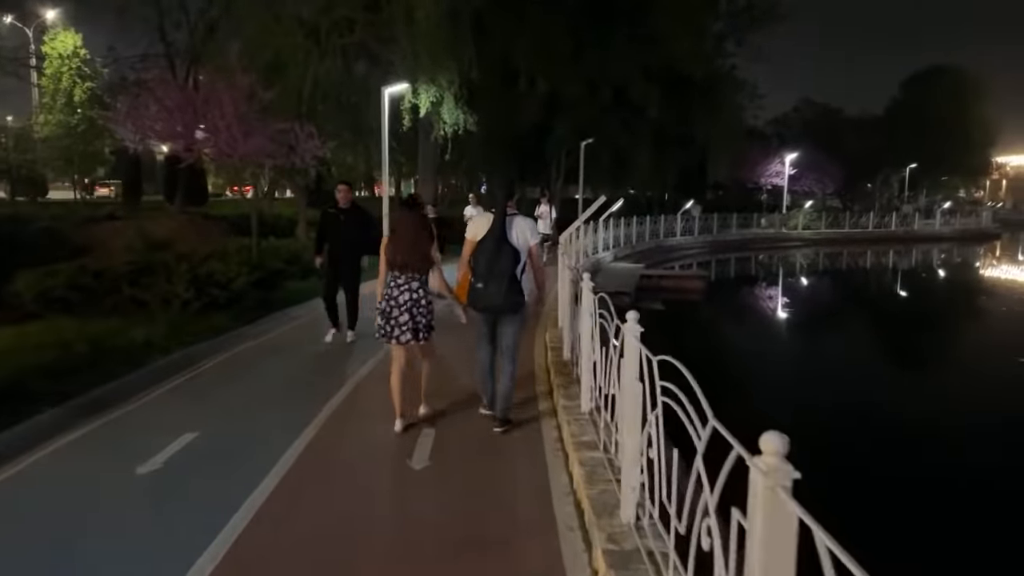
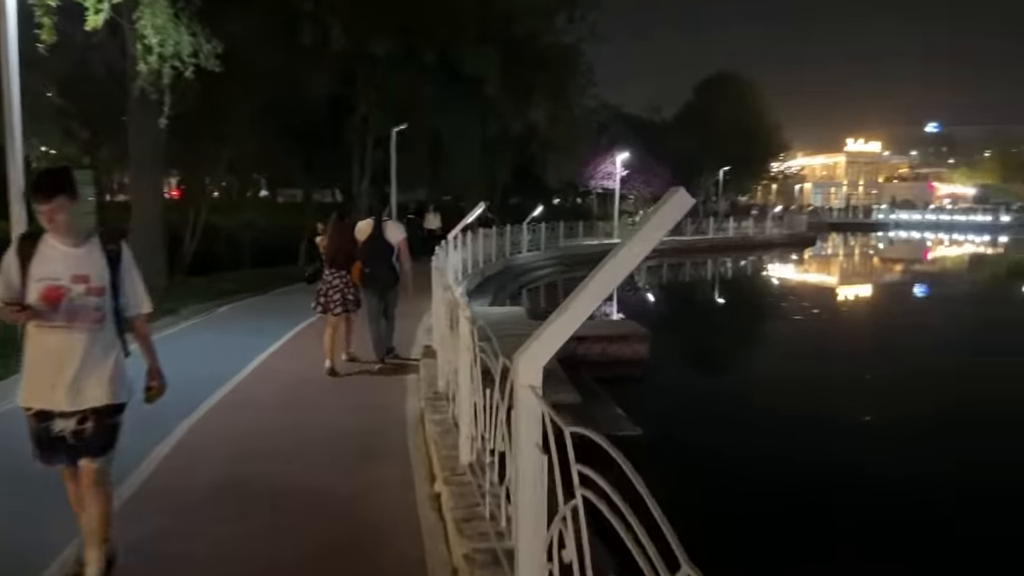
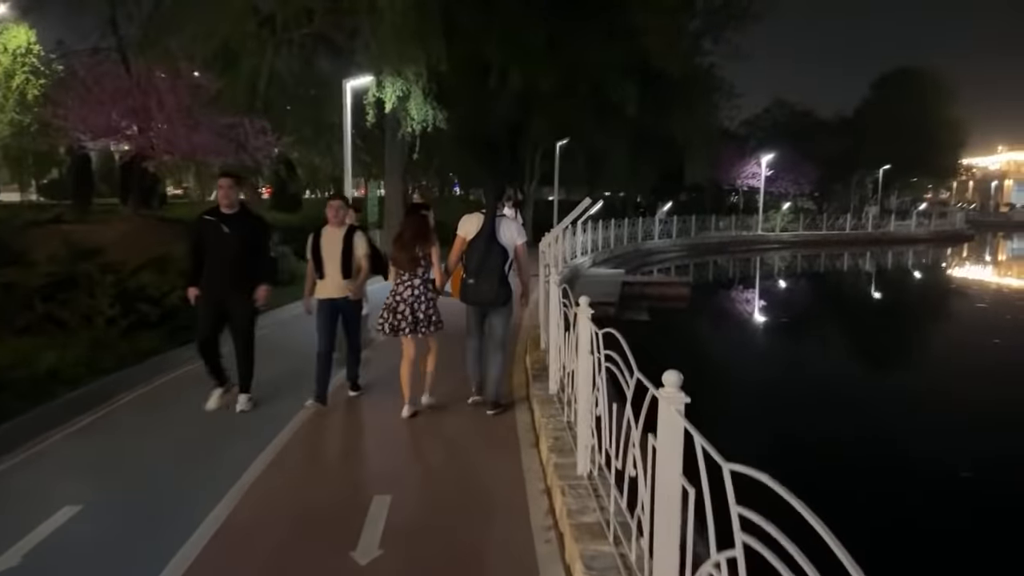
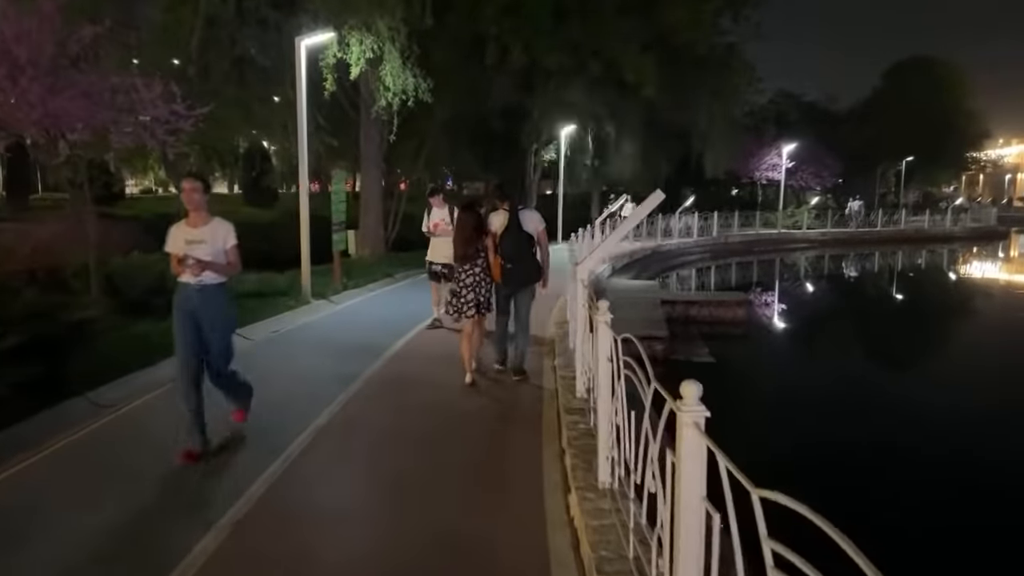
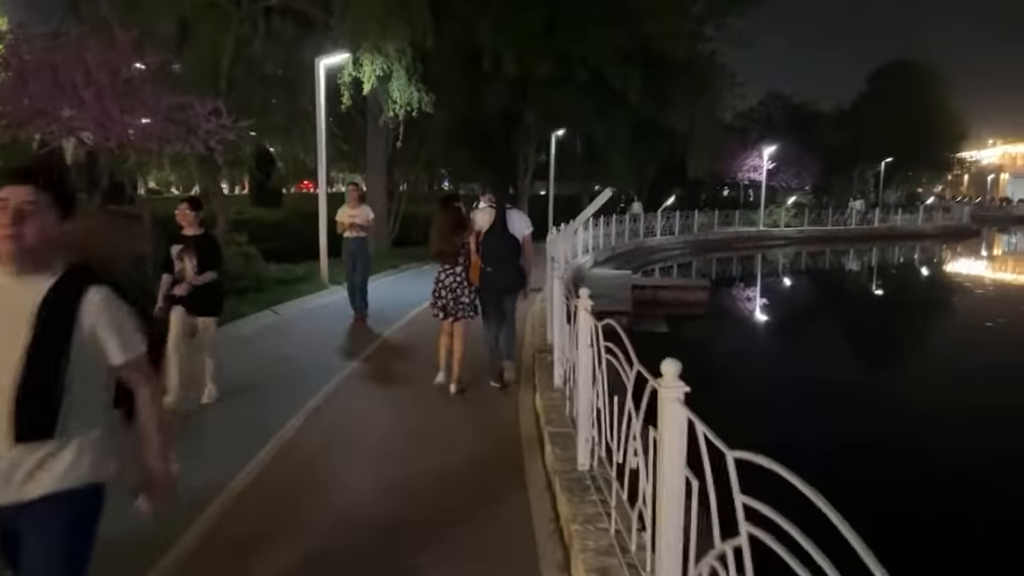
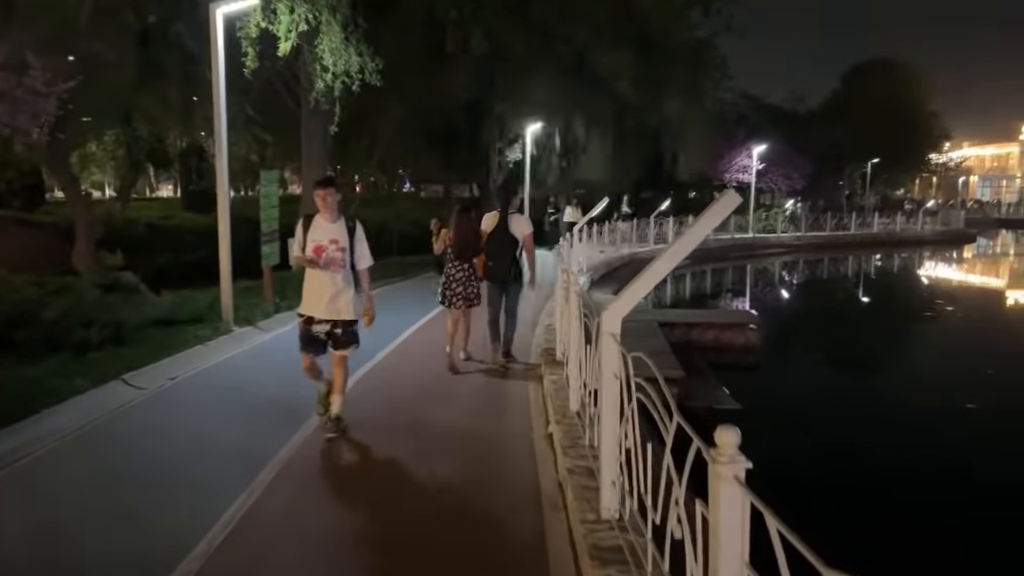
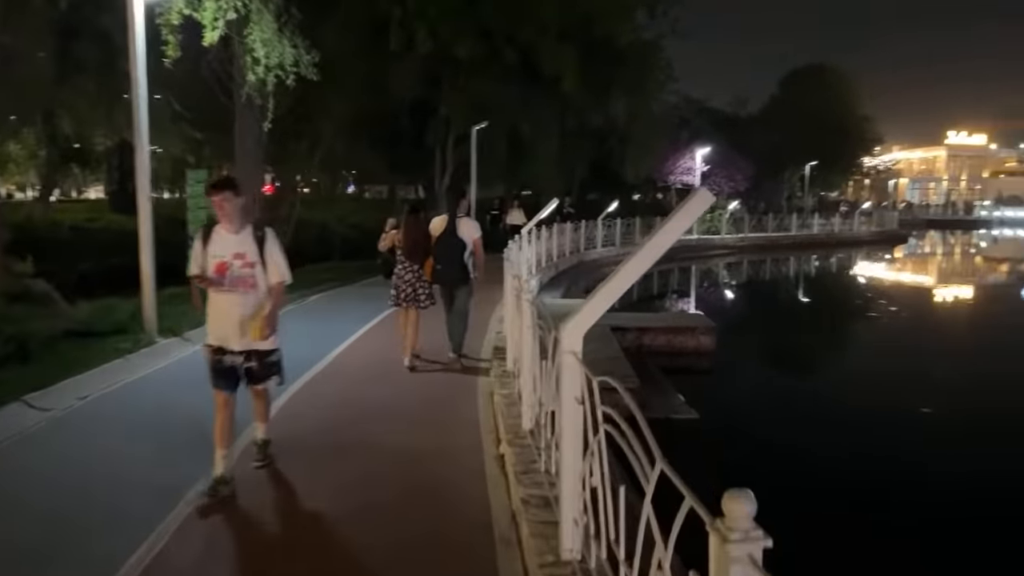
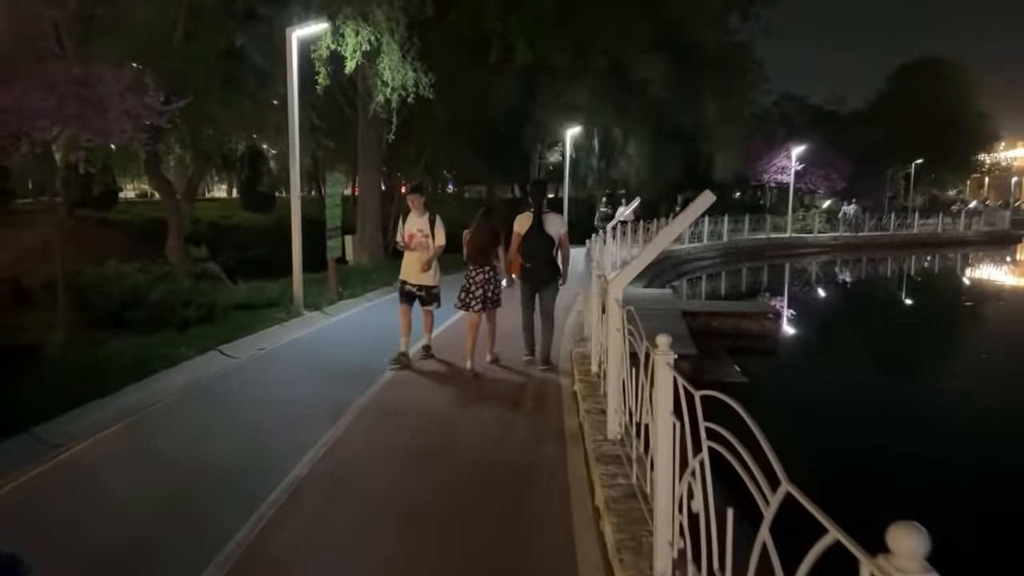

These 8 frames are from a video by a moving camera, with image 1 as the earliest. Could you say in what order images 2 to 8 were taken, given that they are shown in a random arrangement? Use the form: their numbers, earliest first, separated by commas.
3, 5, 4, 8, 6, 7, 2
